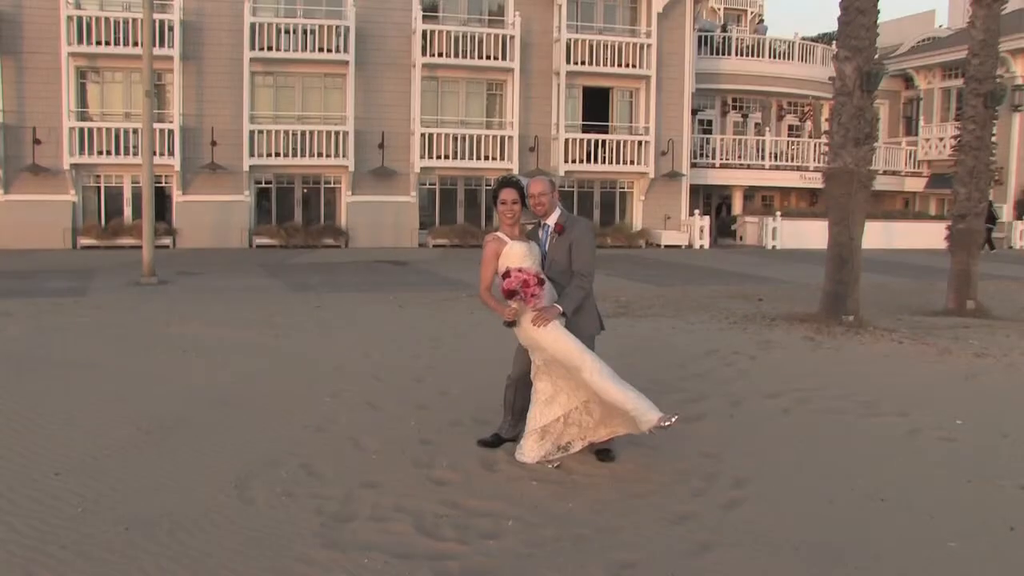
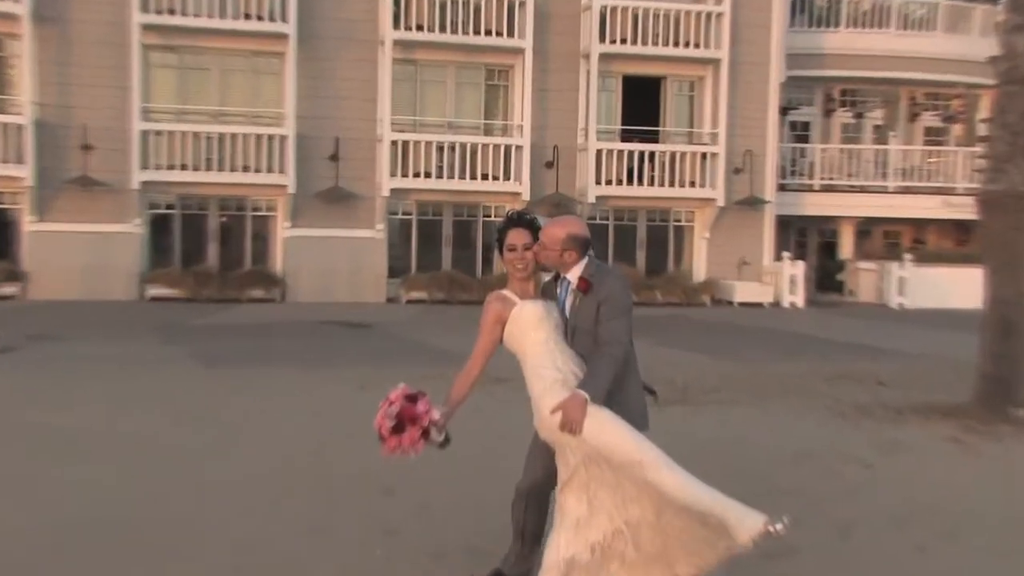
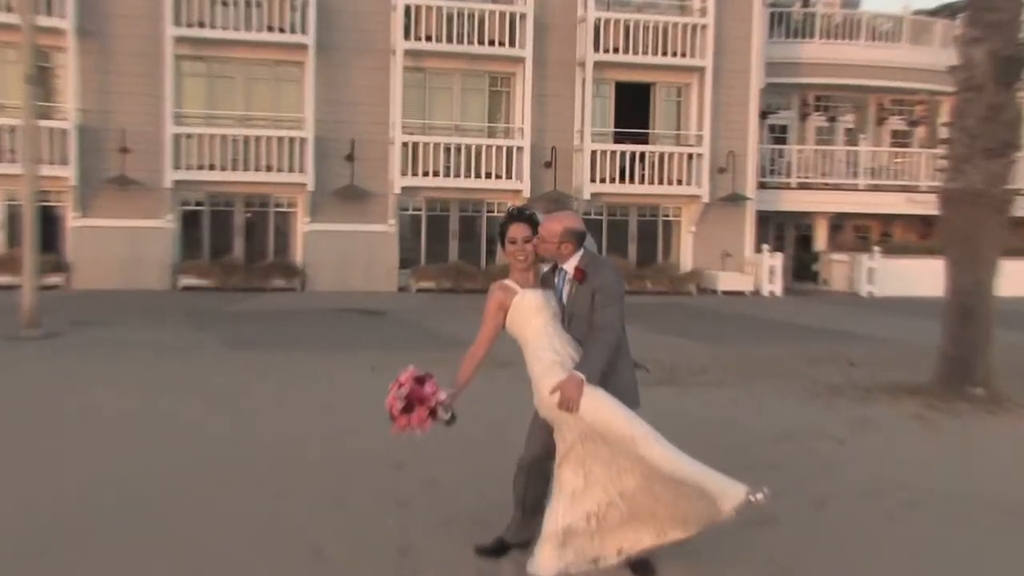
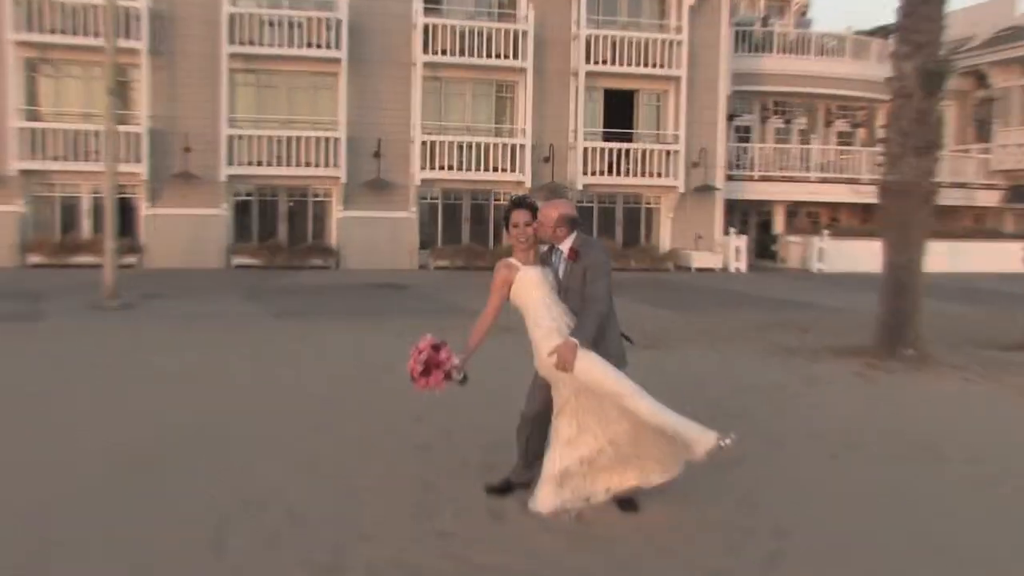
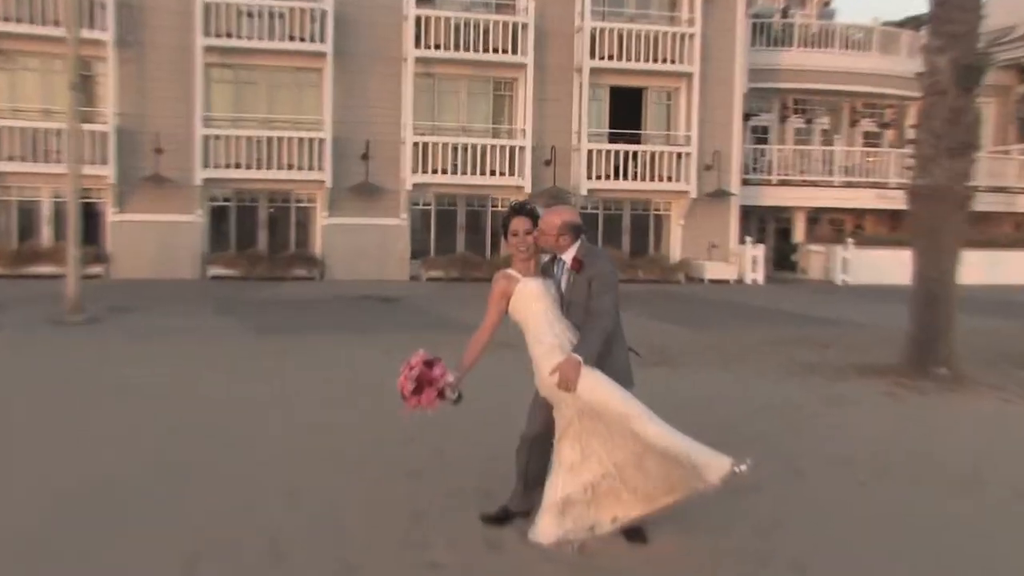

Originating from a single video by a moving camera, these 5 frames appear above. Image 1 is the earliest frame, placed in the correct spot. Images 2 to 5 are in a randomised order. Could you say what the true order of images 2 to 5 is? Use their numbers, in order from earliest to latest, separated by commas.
4, 5, 3, 2
